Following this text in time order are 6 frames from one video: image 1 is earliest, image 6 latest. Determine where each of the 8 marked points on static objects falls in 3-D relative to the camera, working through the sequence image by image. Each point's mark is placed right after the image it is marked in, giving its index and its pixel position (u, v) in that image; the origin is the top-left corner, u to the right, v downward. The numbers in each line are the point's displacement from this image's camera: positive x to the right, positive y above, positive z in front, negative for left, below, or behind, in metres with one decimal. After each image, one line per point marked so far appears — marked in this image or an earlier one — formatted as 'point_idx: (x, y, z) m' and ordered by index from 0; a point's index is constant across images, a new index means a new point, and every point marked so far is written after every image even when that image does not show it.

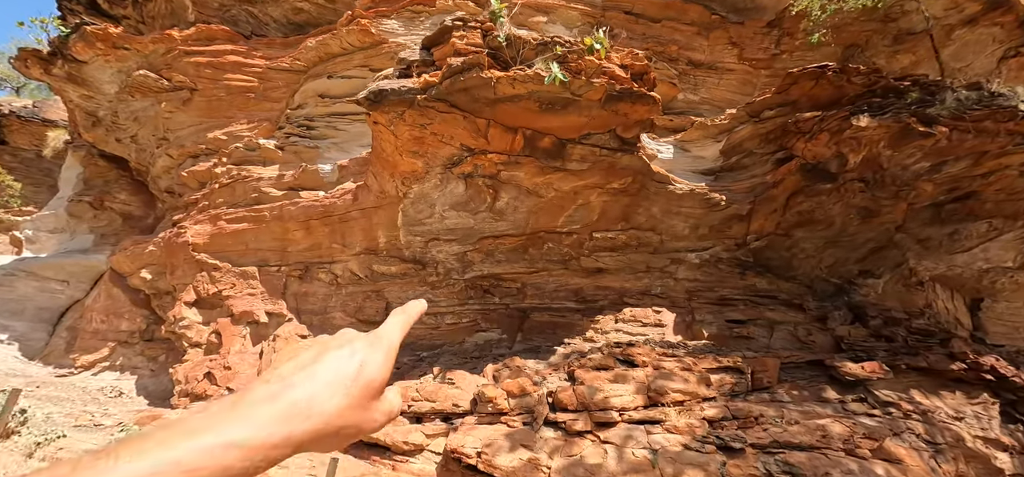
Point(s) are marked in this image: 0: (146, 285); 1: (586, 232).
0: (-5.8, -0.8, +8.0) m
1: (+0.9, +0.1, +6.0) m
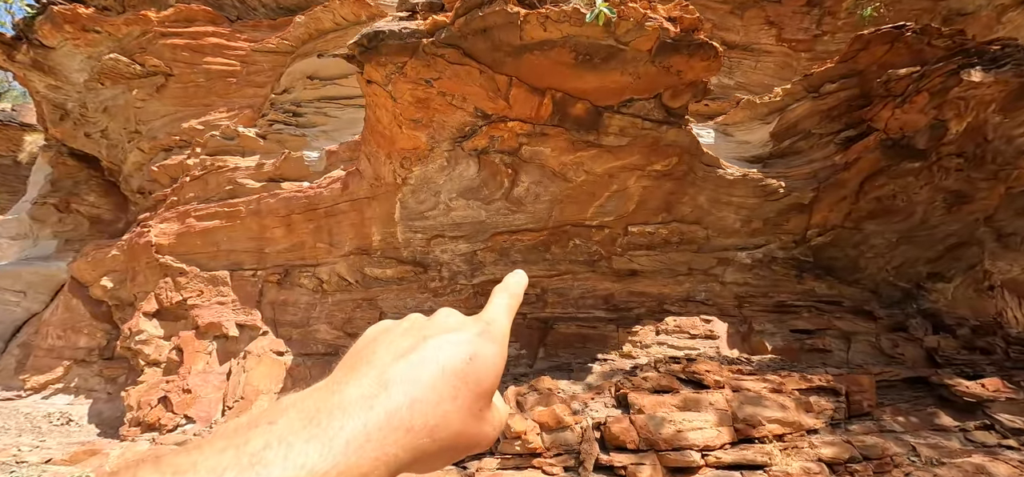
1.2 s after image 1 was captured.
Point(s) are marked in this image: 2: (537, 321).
0: (-5.6, -0.8, +7.0) m
1: (+1.1, +0.1, +5.0) m
2: (+0.3, -0.9, +5.2) m
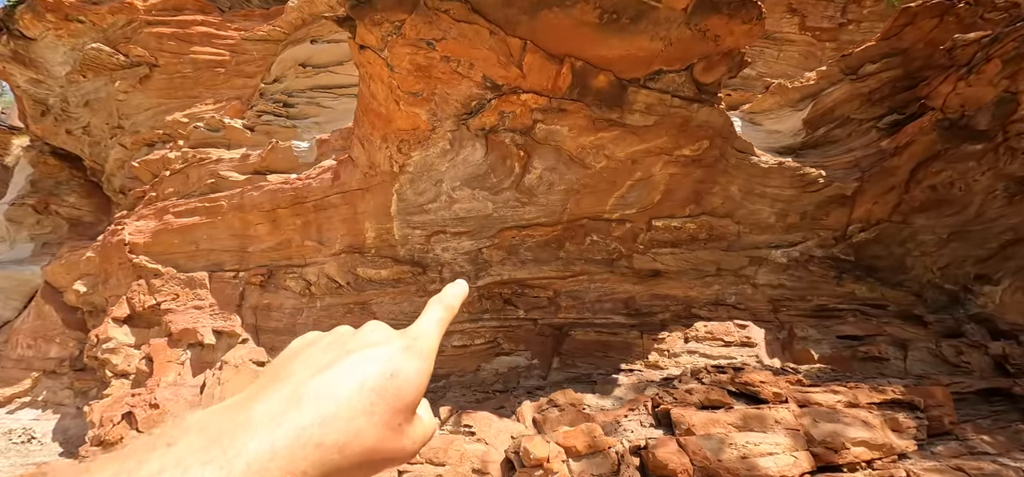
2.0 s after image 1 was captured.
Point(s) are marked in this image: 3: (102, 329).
0: (-5.6, -0.8, +6.4) m
1: (+1.2, +0.2, +4.5) m
2: (+0.4, -0.8, +4.7) m
3: (-4.3, -0.9, +5.3) m
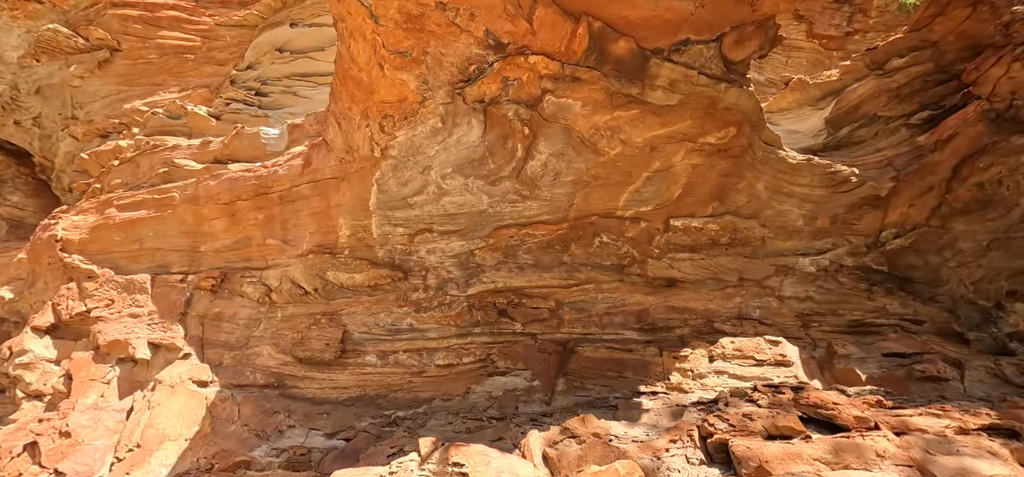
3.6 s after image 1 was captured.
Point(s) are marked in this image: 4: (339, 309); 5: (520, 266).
0: (-5.6, -0.8, +5.6) m
1: (+1.2, +0.1, +3.9) m
2: (+0.3, -0.8, +4.0) m
3: (-4.4, -0.9, +4.5) m
4: (-1.5, -0.6, +4.3) m
5: (+0.1, -0.2, +4.0) m
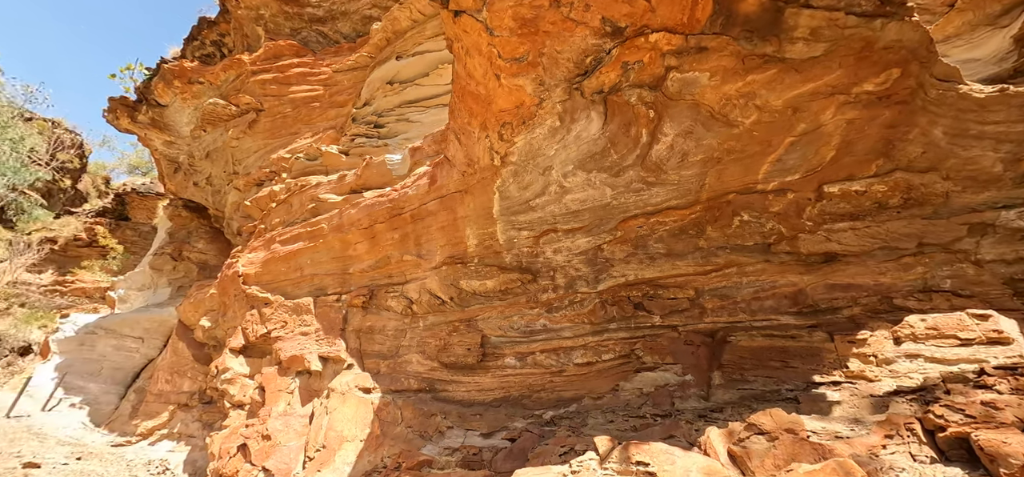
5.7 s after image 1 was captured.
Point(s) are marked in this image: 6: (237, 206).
0: (-4.1, -1.3, +6.6) m
1: (+2.1, +0.4, +3.5) m
2: (+1.4, -0.7, +3.8) m
3: (-3.1, -1.3, +5.2) m
4: (-0.3, -0.7, +4.4) m
5: (+1.1, -0.1, +3.8) m
6: (-4.3, +0.5, +7.8) m
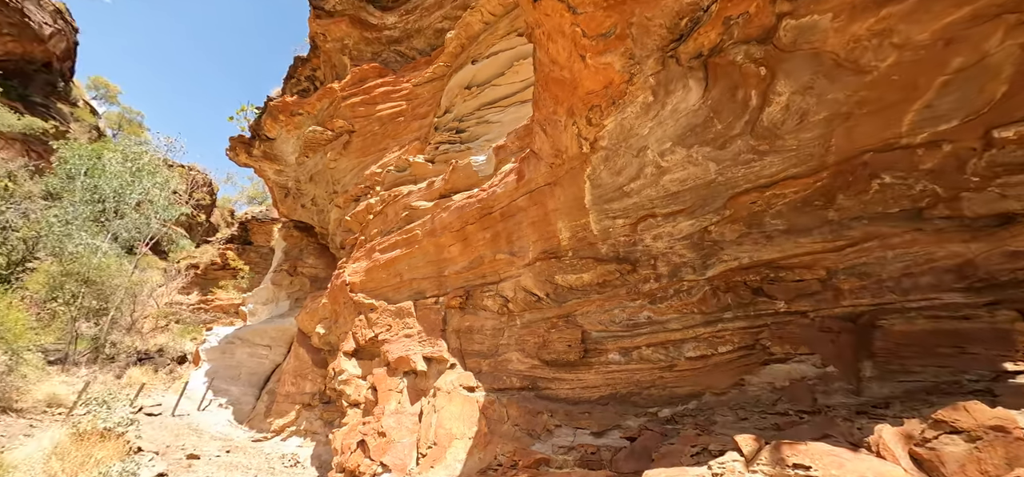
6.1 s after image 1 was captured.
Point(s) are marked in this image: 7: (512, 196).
0: (-2.7, -1.4, +7.0) m
1: (+2.7, +0.6, +2.9) m
2: (+2.1, -0.5, +3.3) m
3: (-2.0, -1.4, +5.5) m
4: (+0.5, -0.6, +4.2) m
5: (+1.8, +0.1, +3.4) m
6: (-2.9, +0.4, +8.2) m
7: (0.0, +0.4, +4.3) m
